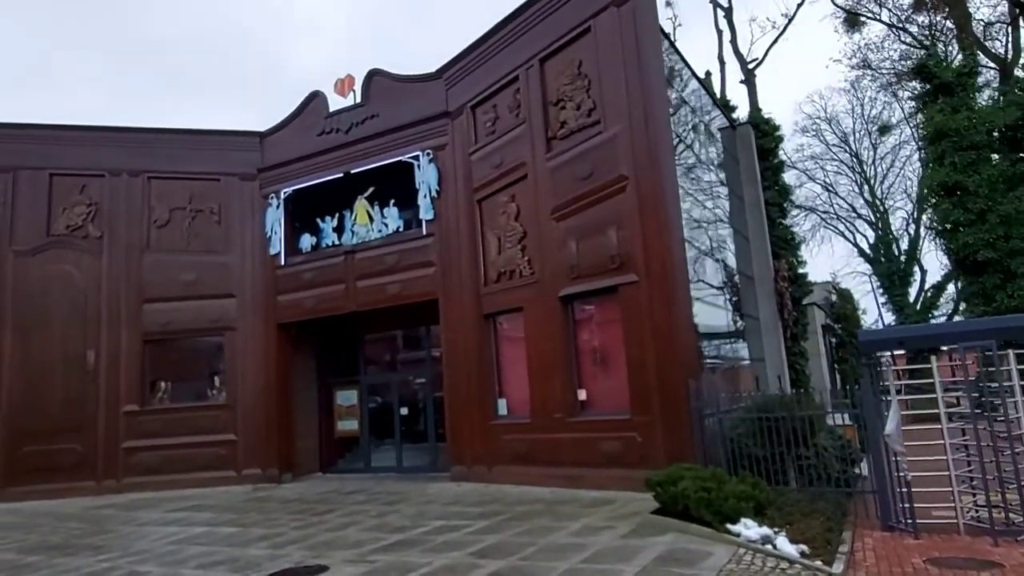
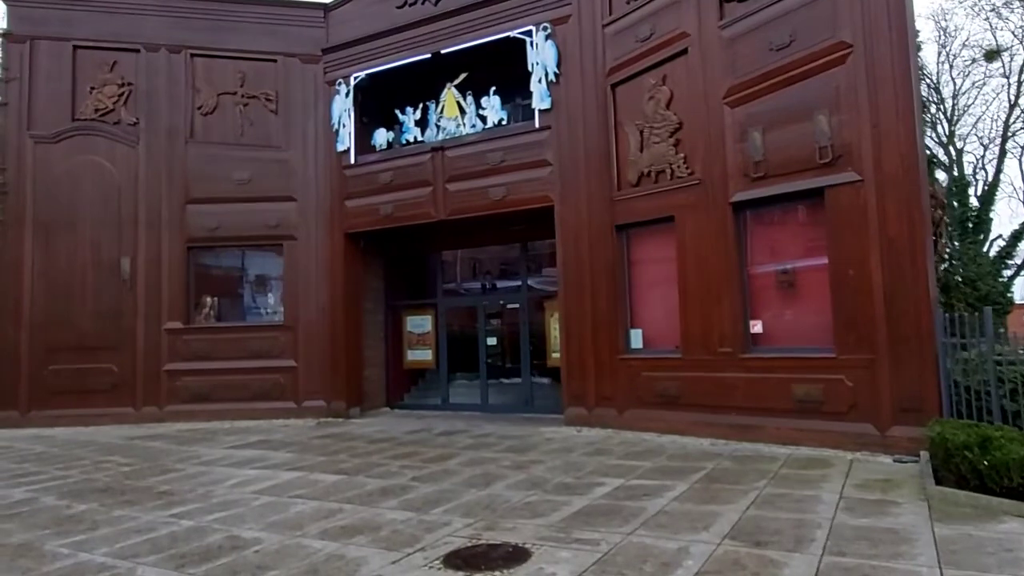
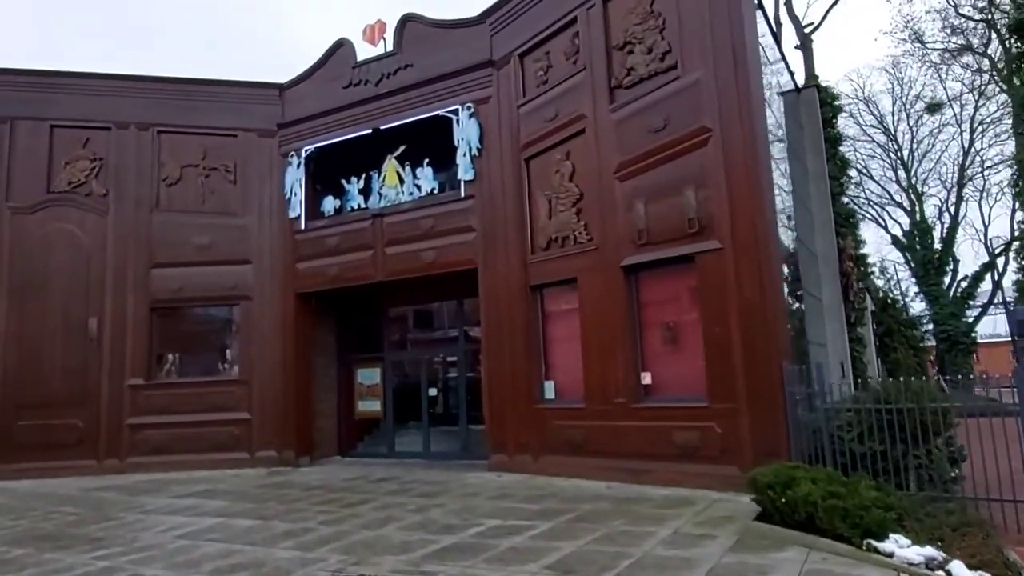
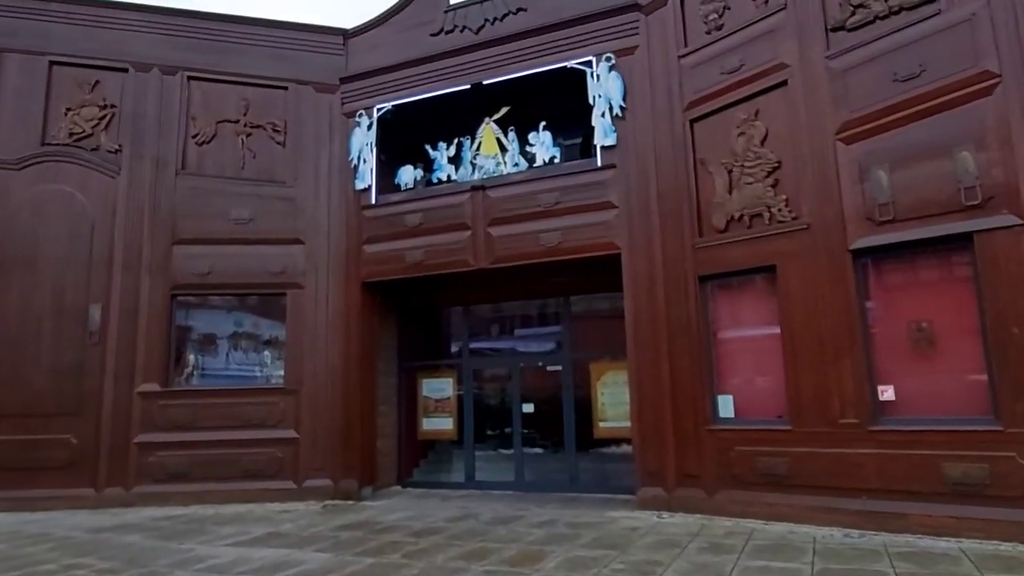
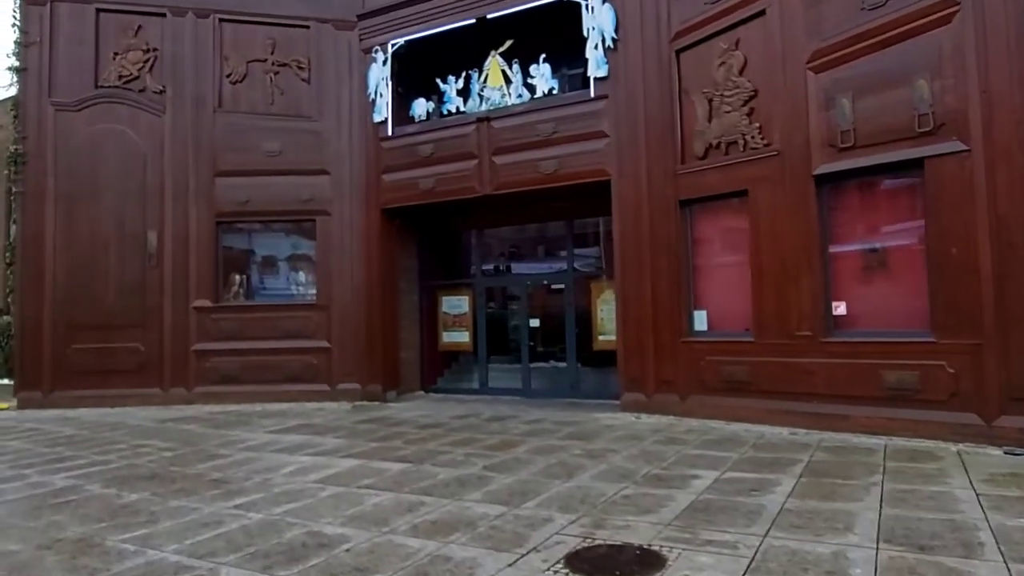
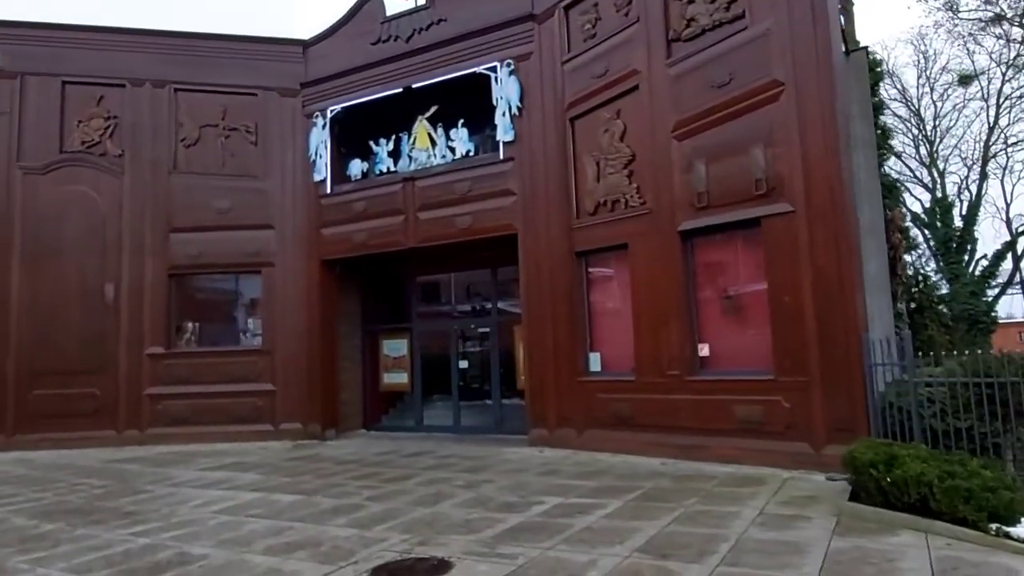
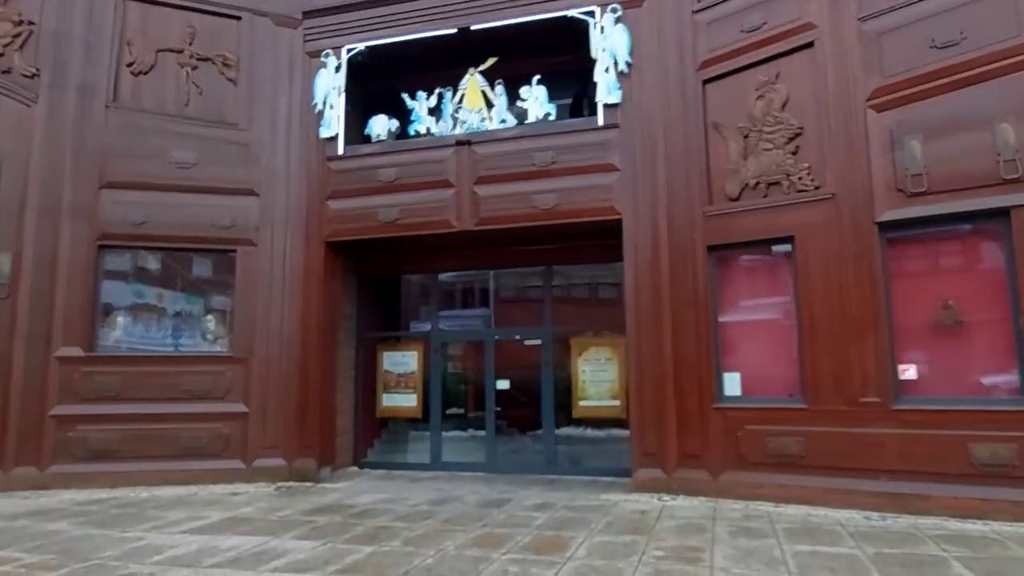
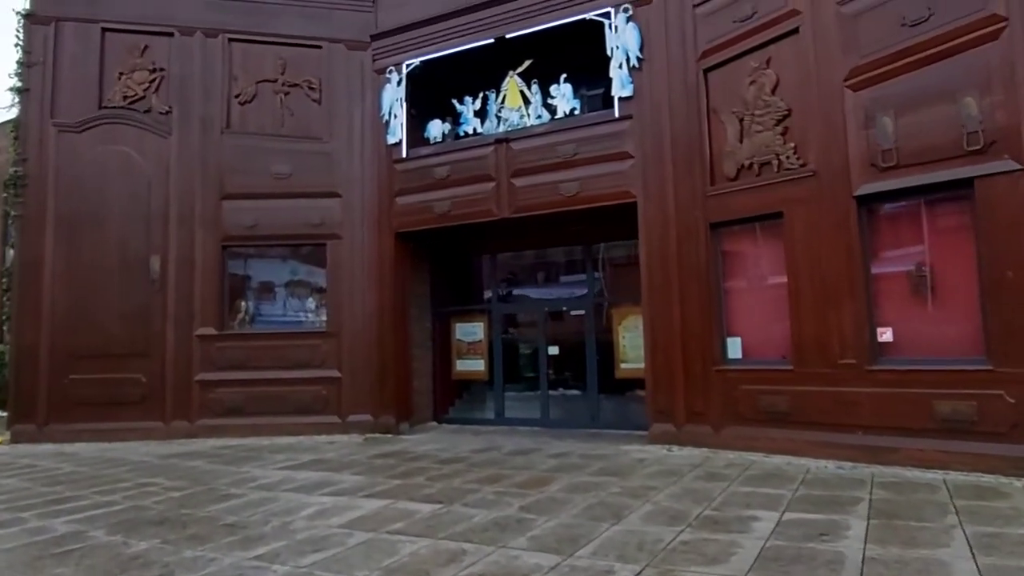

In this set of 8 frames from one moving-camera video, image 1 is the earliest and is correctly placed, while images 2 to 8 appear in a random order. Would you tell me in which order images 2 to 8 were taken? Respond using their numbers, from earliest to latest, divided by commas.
3, 6, 2, 5, 8, 4, 7
